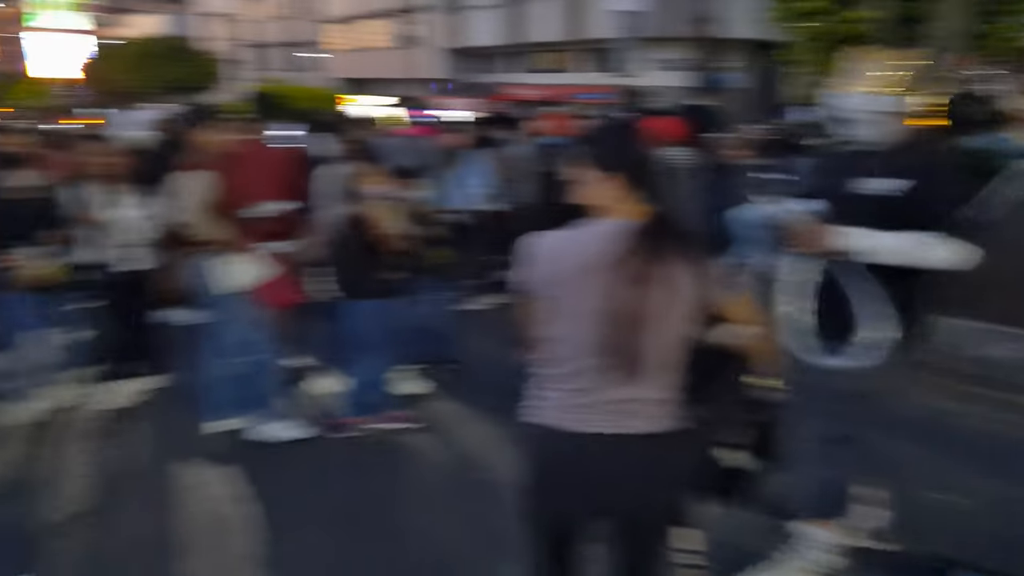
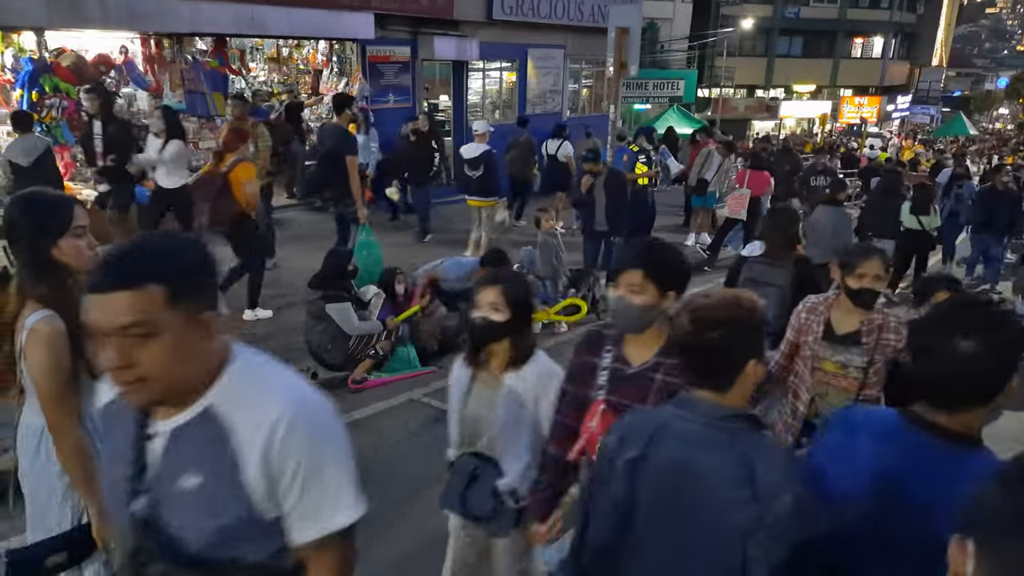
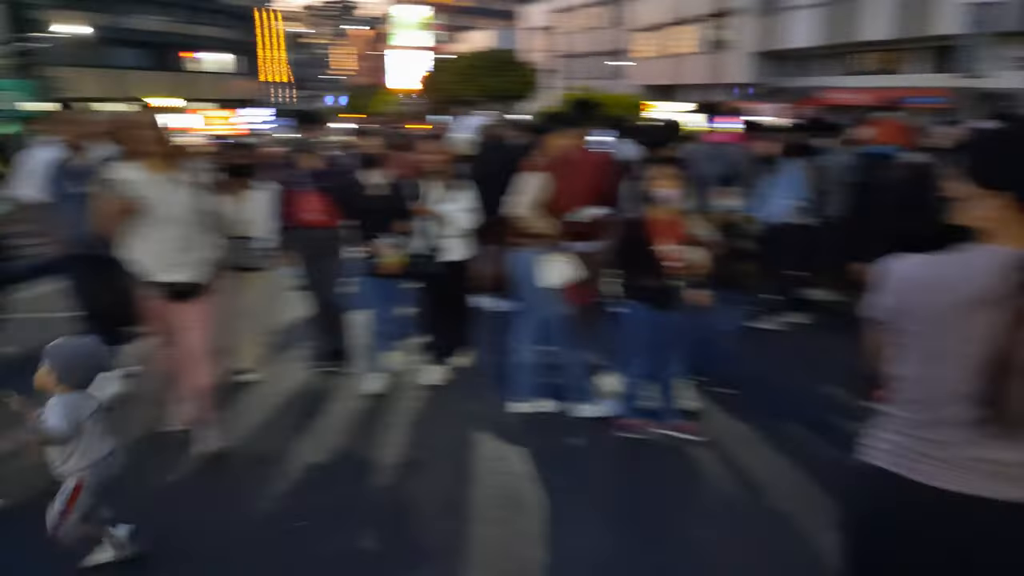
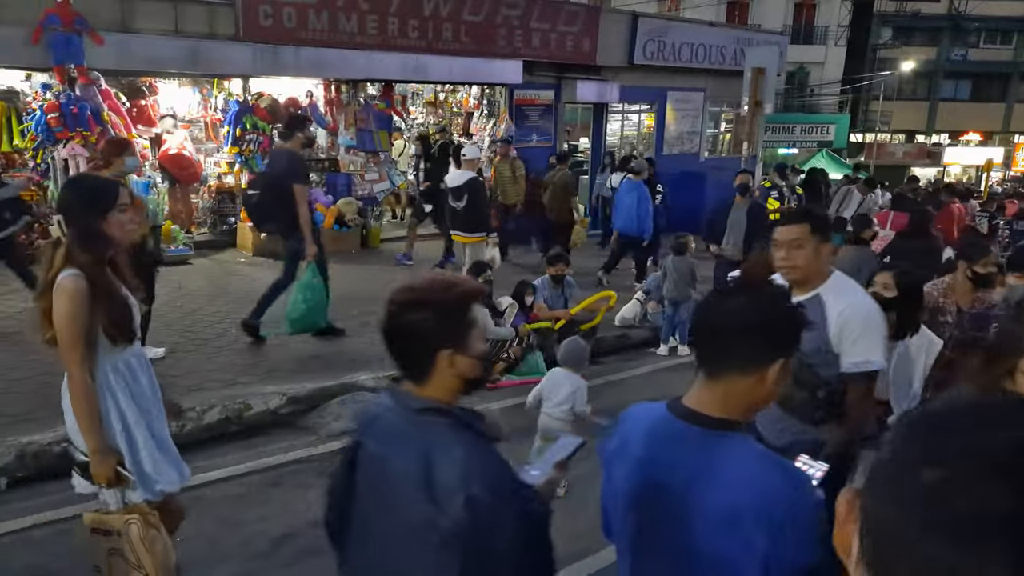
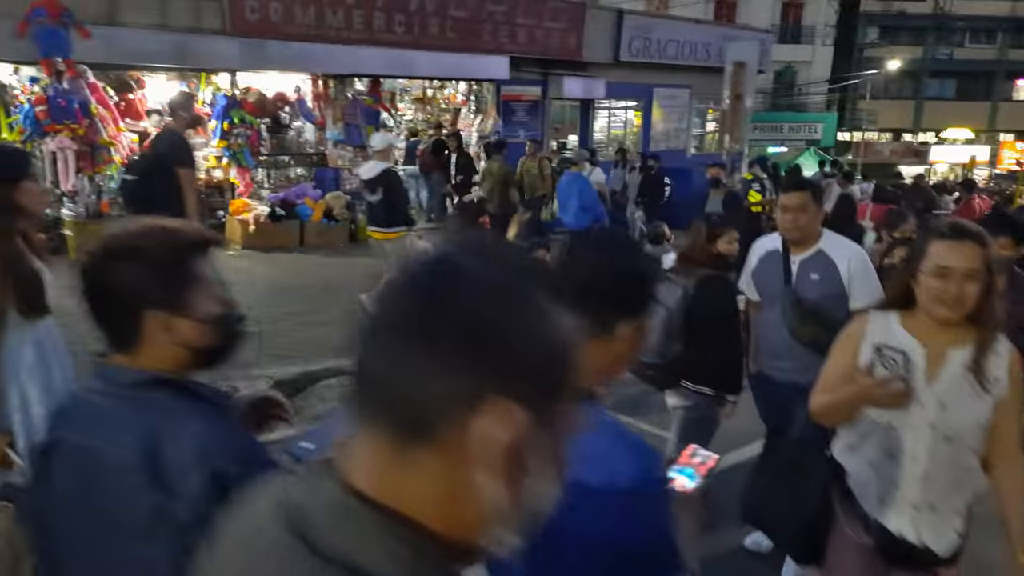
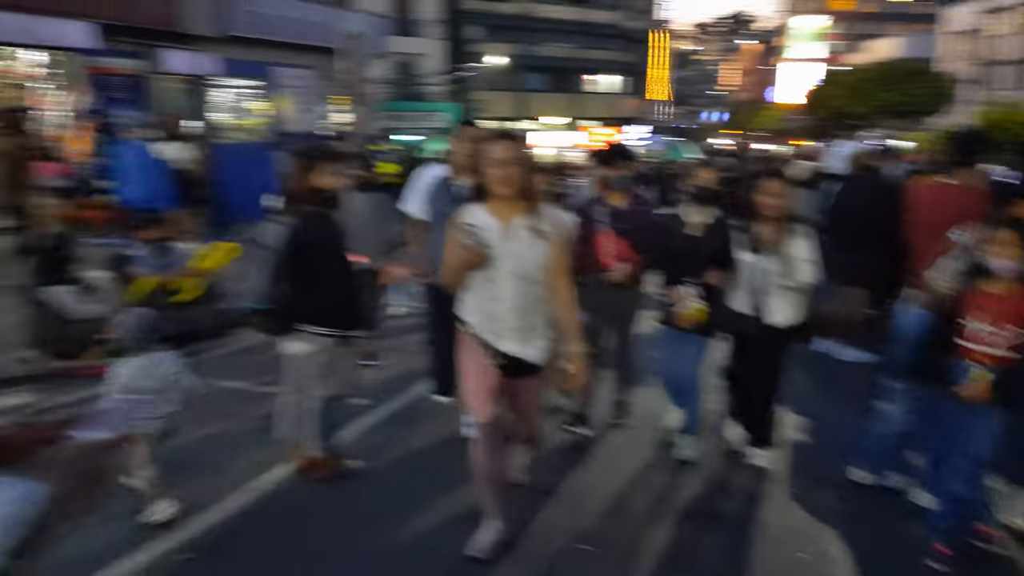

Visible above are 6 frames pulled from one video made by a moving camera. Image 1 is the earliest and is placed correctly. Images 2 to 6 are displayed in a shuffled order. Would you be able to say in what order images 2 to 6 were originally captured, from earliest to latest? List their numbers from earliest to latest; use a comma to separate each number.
3, 6, 5, 4, 2
